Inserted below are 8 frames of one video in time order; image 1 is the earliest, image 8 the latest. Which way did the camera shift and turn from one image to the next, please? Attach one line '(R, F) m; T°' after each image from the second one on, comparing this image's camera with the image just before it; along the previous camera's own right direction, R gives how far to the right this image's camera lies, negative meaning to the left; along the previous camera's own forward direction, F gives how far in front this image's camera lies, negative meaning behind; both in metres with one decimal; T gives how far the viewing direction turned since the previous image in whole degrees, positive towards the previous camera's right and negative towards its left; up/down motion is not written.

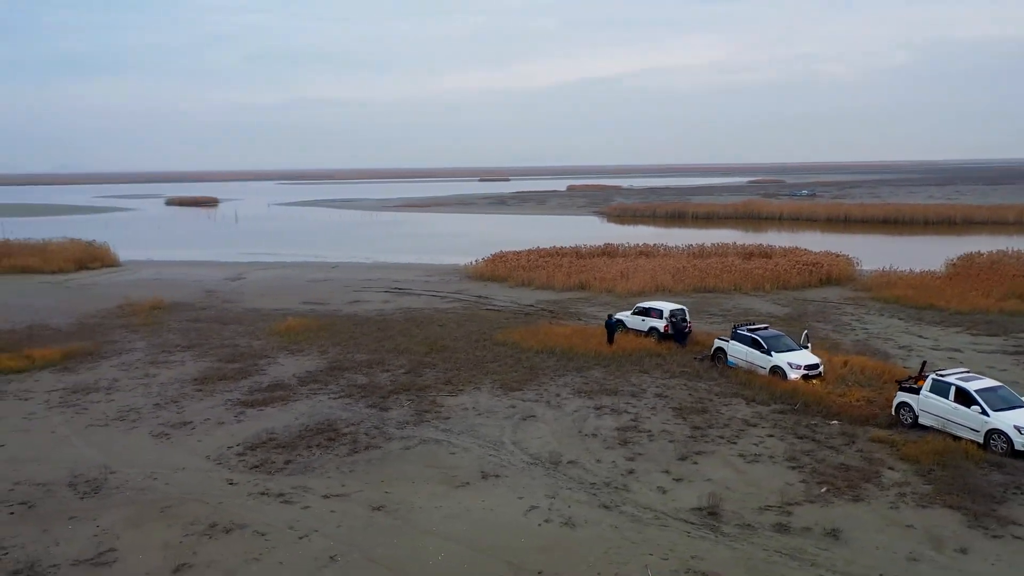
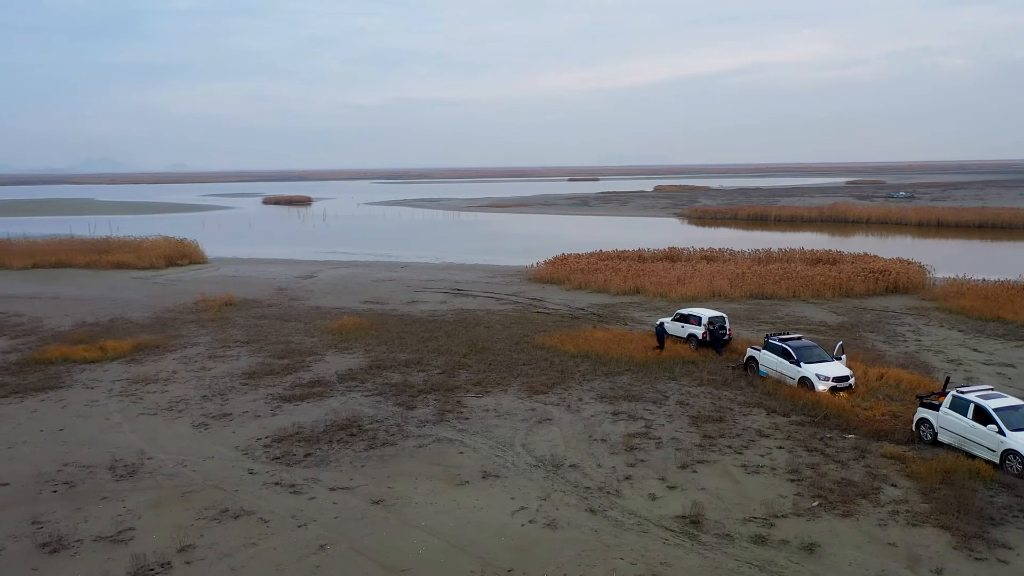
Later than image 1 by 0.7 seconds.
(+1.3, -0.3) m; -6°
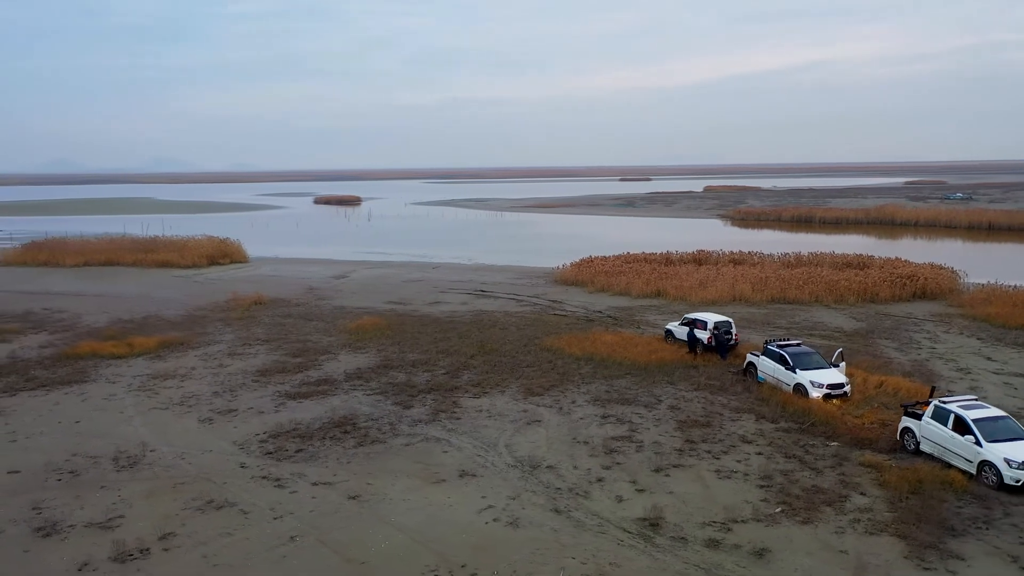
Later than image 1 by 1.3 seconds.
(+1.1, -0.3) m; -4°
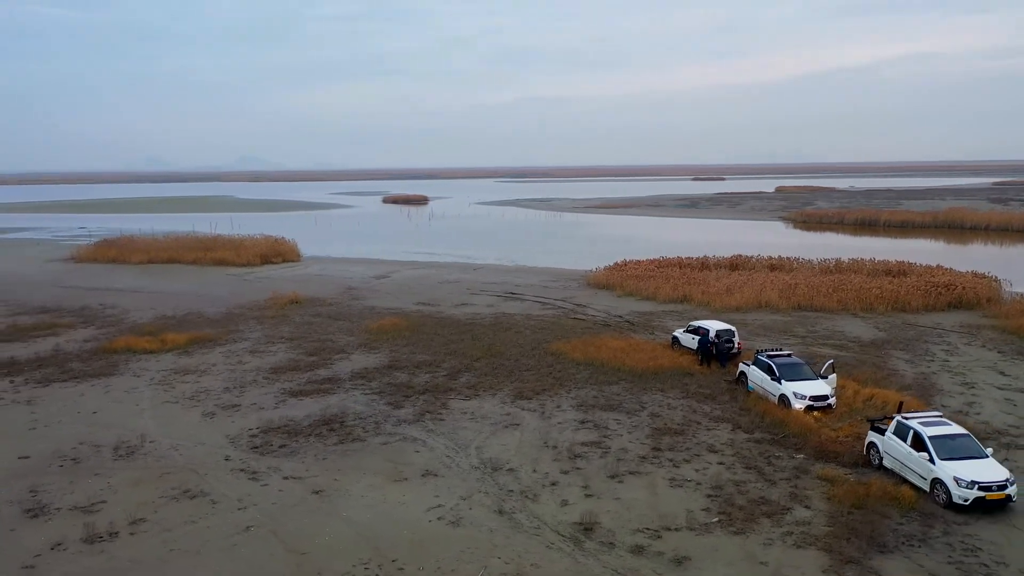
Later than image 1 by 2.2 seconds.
(+1.7, -0.4) m; -5°
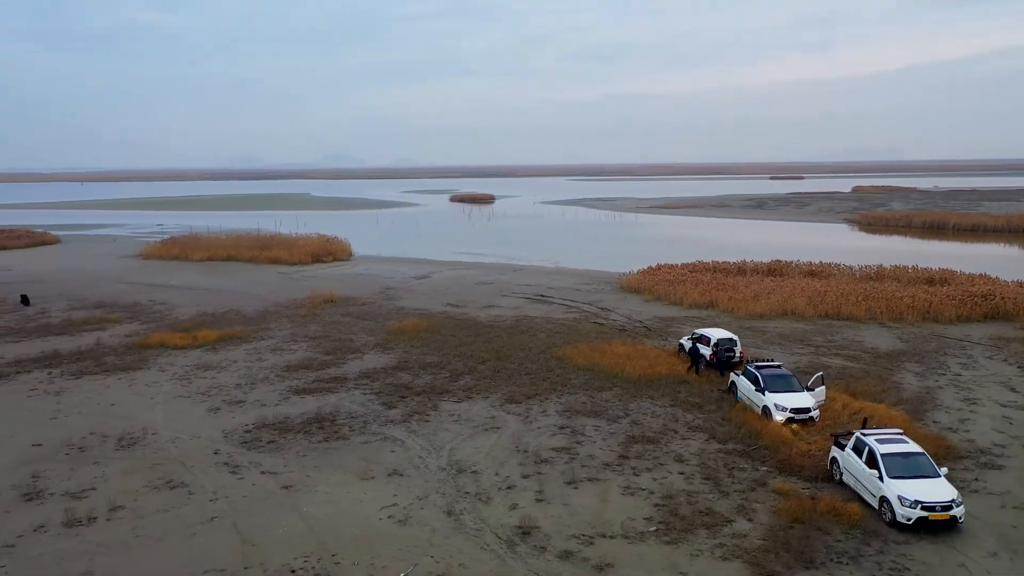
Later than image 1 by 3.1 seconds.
(+1.8, -0.4) m; -5°
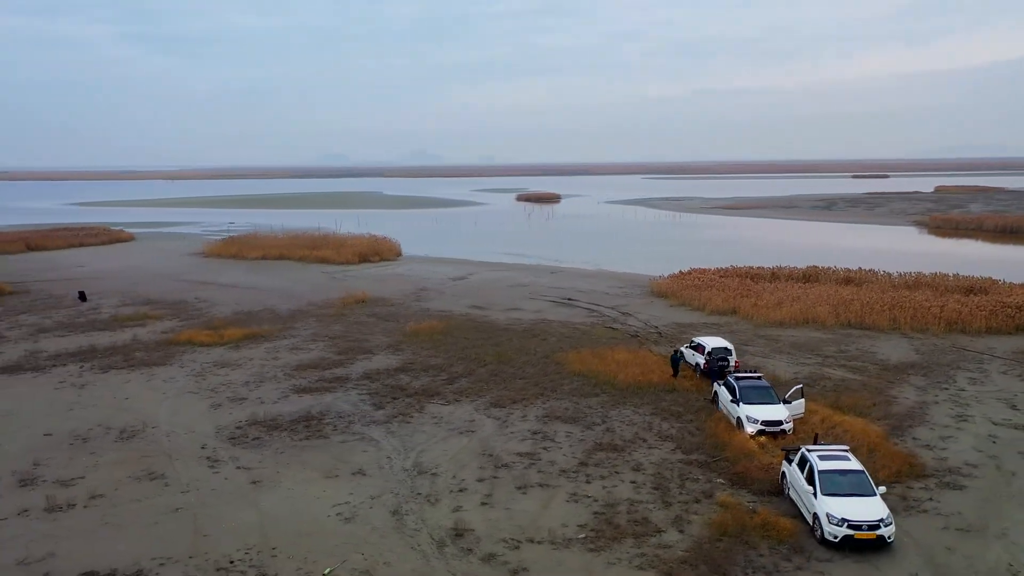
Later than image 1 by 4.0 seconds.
(+2.0, -0.3) m; -5°
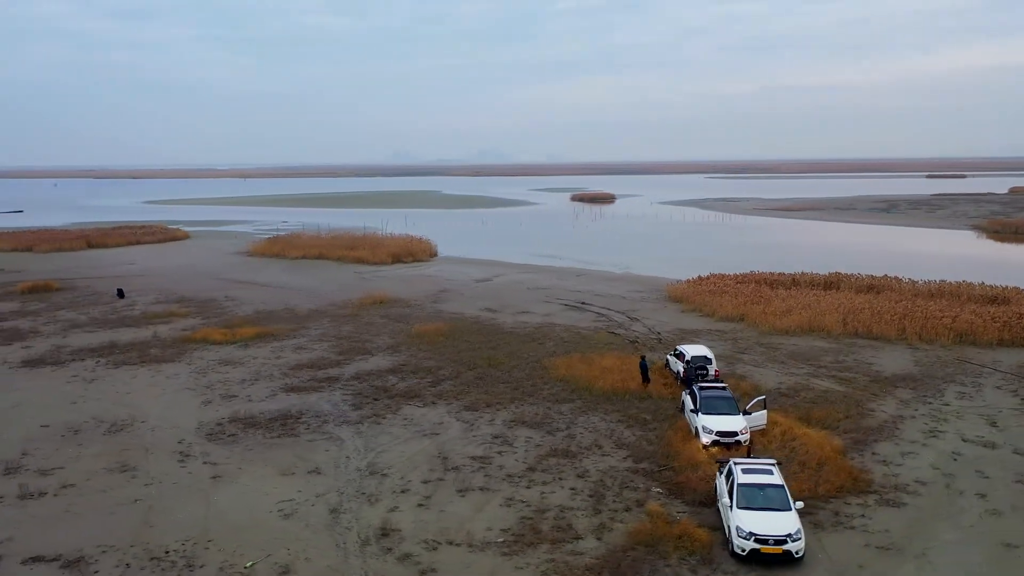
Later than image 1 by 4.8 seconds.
(+2.1, -0.3) m; -5°
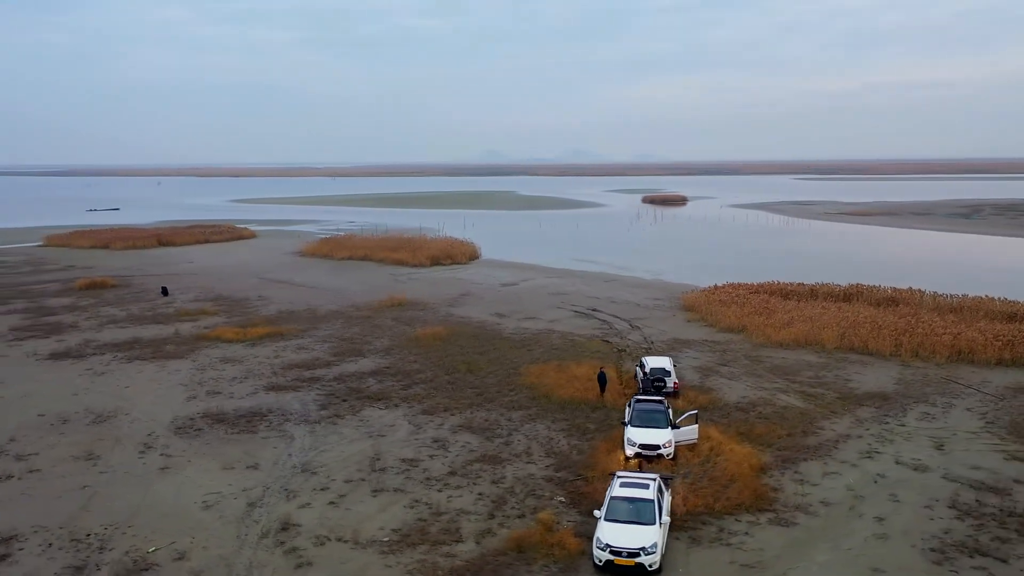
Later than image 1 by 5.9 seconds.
(+3.1, -0.5) m; -6°
